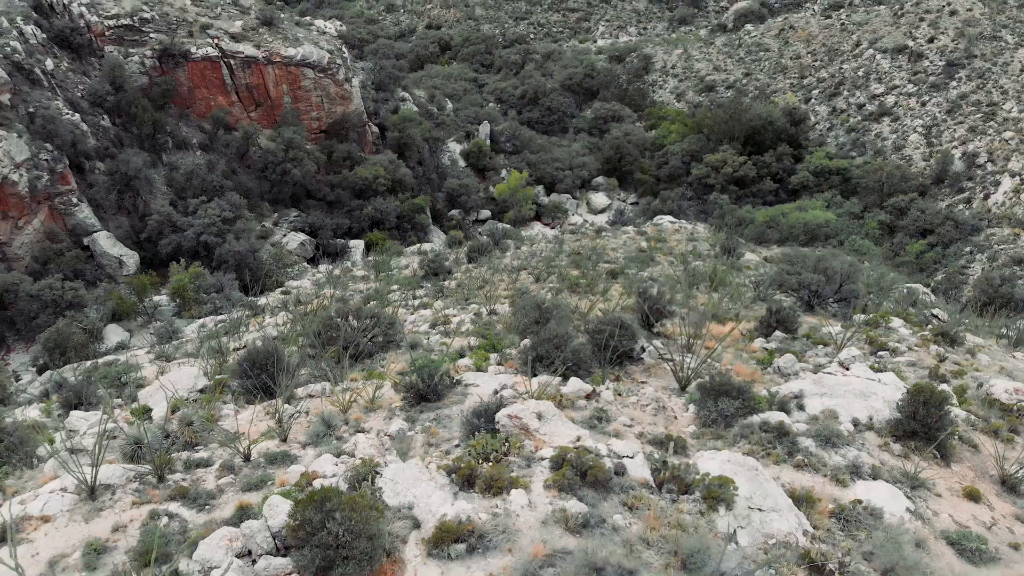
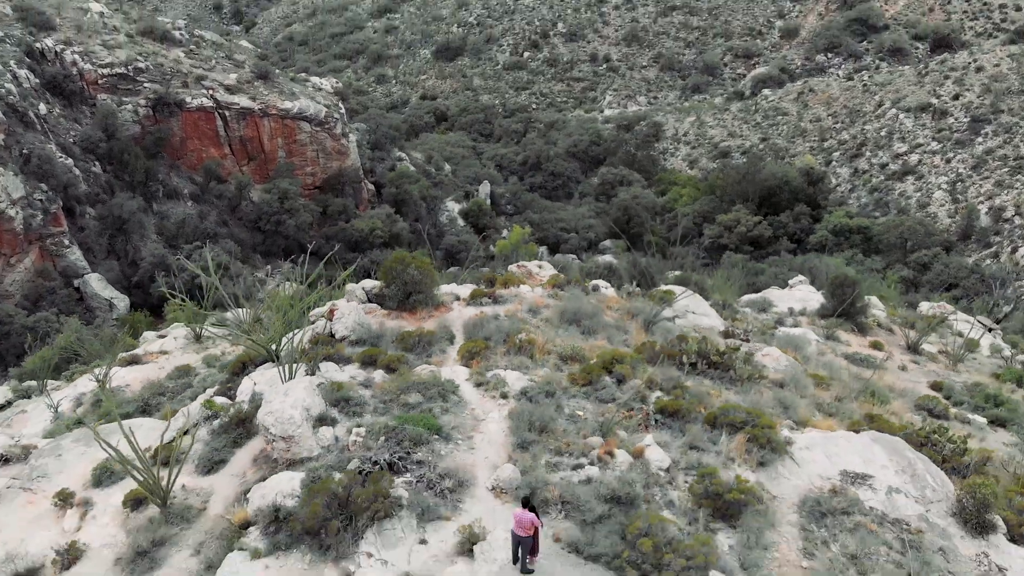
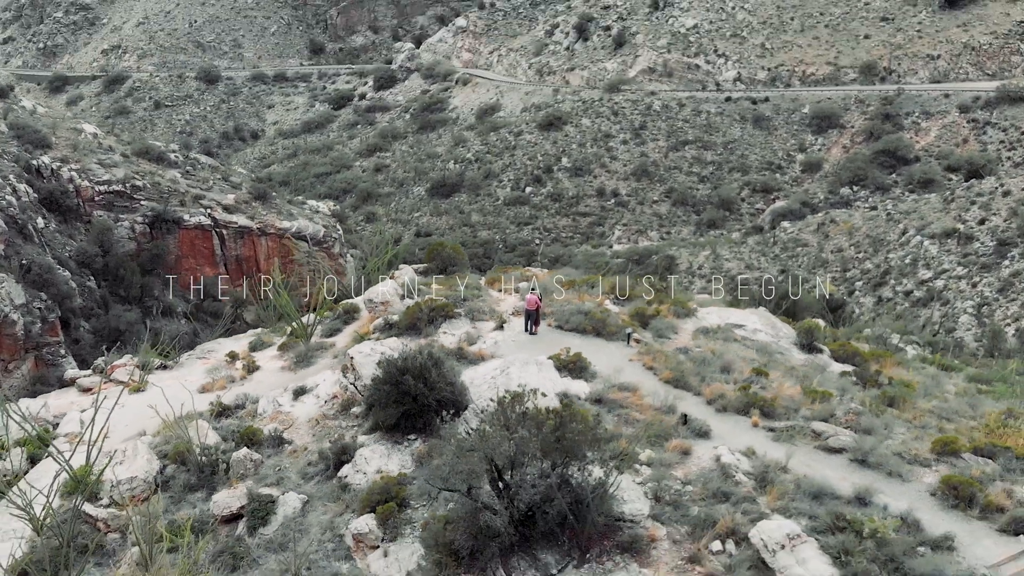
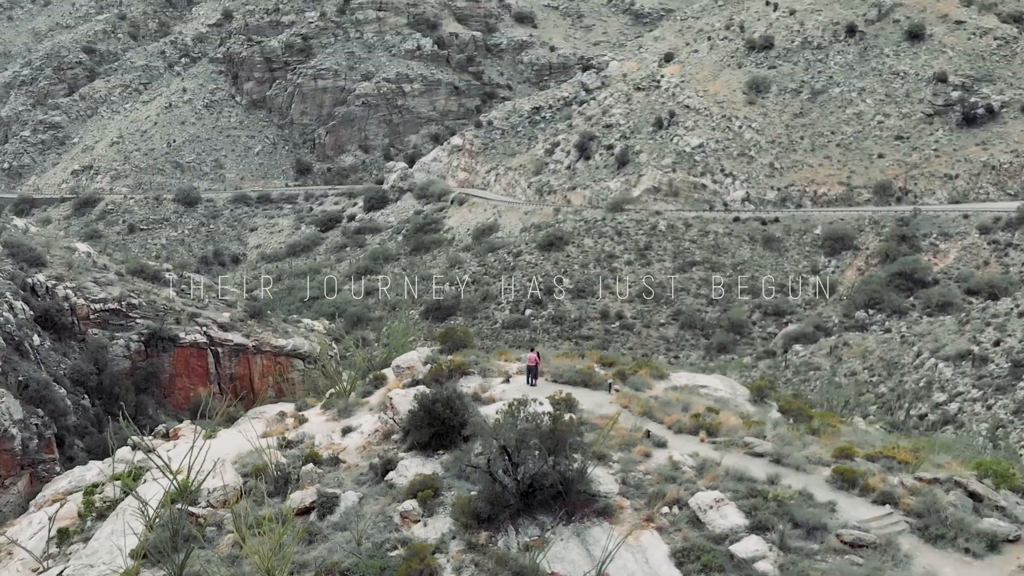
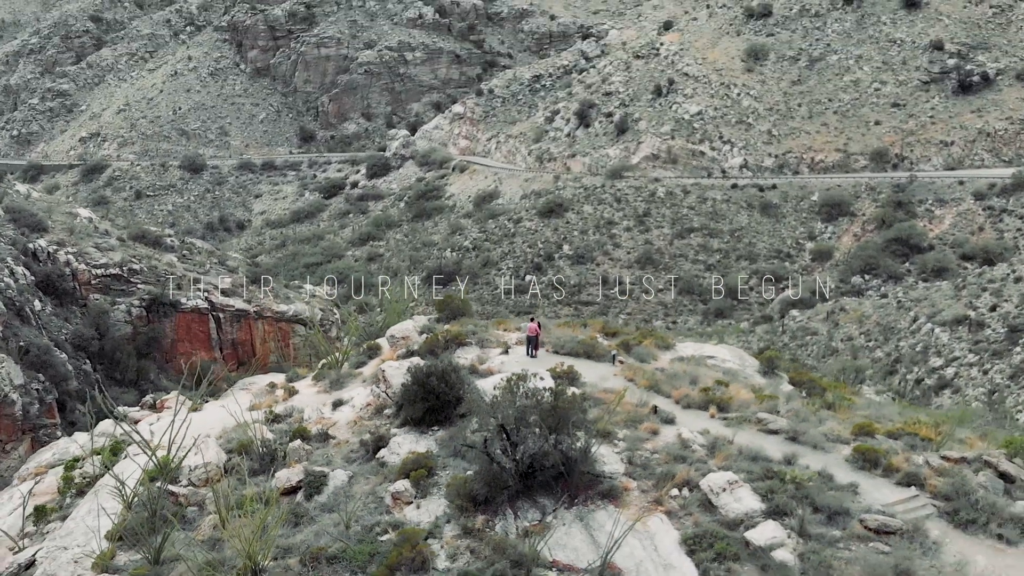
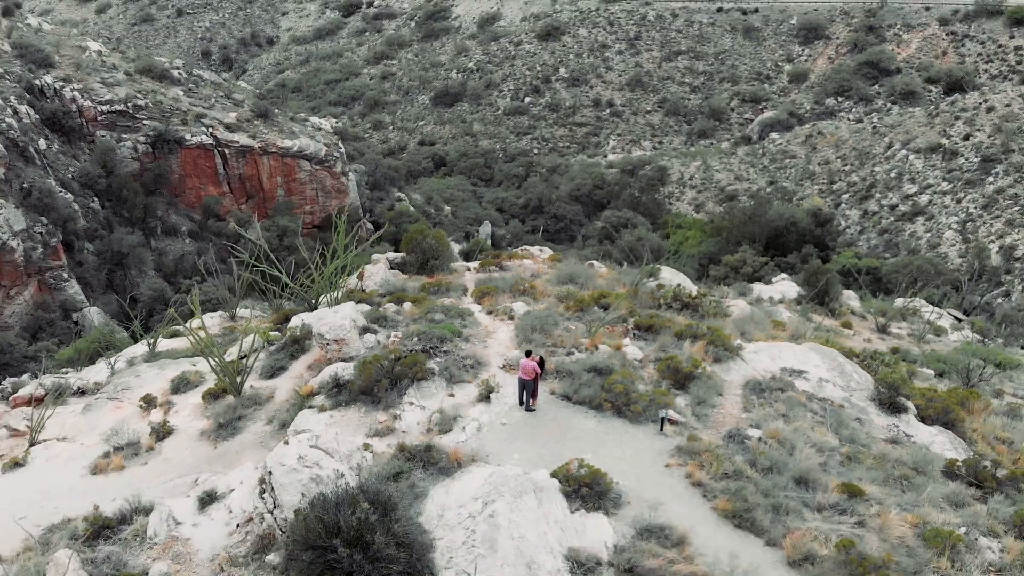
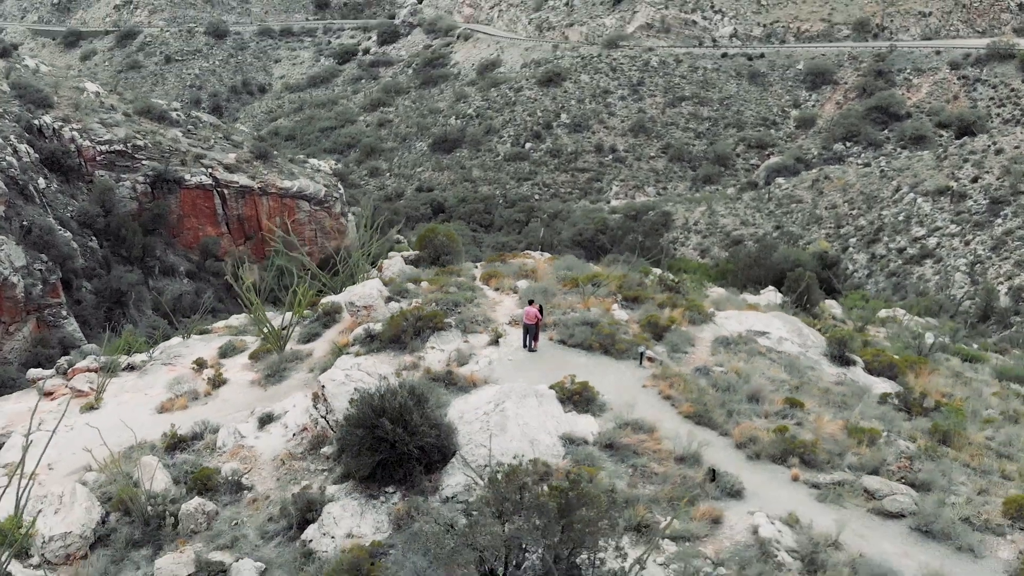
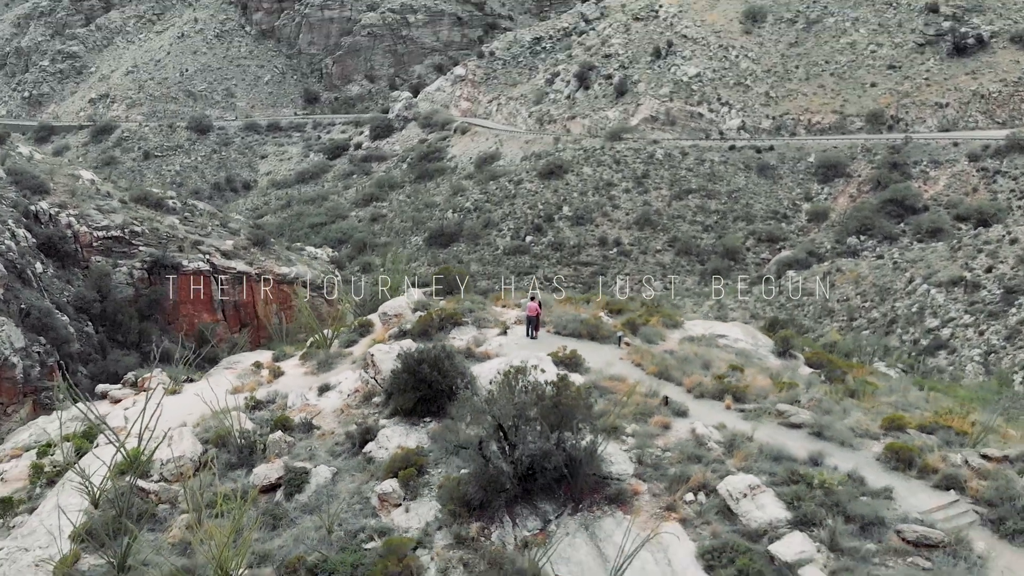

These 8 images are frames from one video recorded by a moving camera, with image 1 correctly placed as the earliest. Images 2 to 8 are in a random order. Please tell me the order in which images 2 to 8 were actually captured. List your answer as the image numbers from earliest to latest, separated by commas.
2, 6, 7, 3, 8, 5, 4
